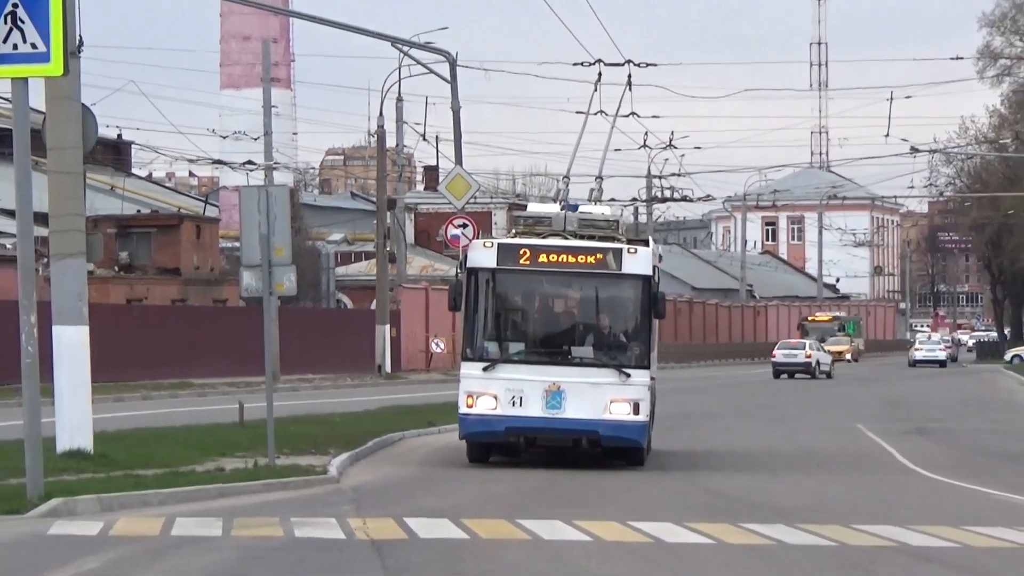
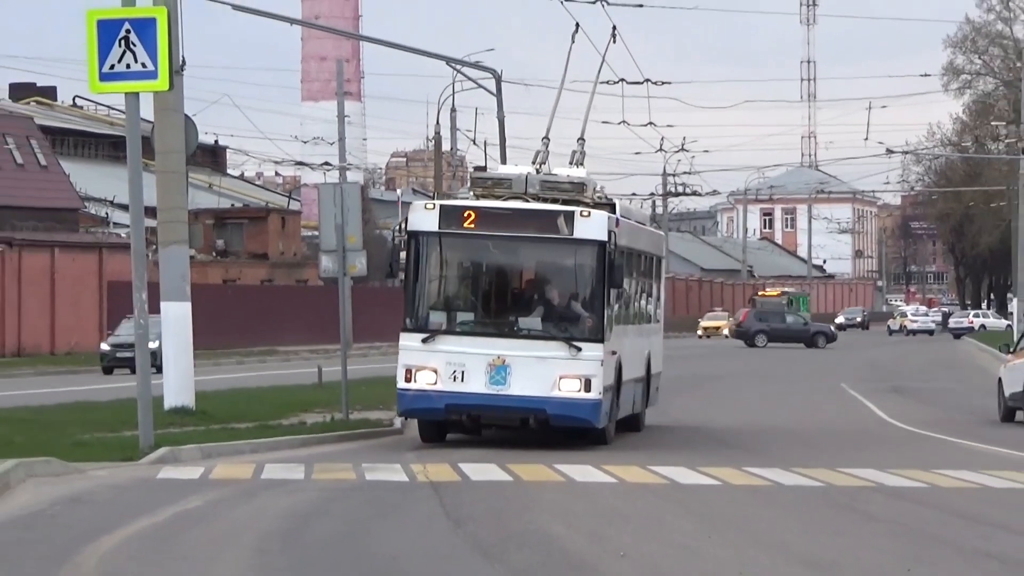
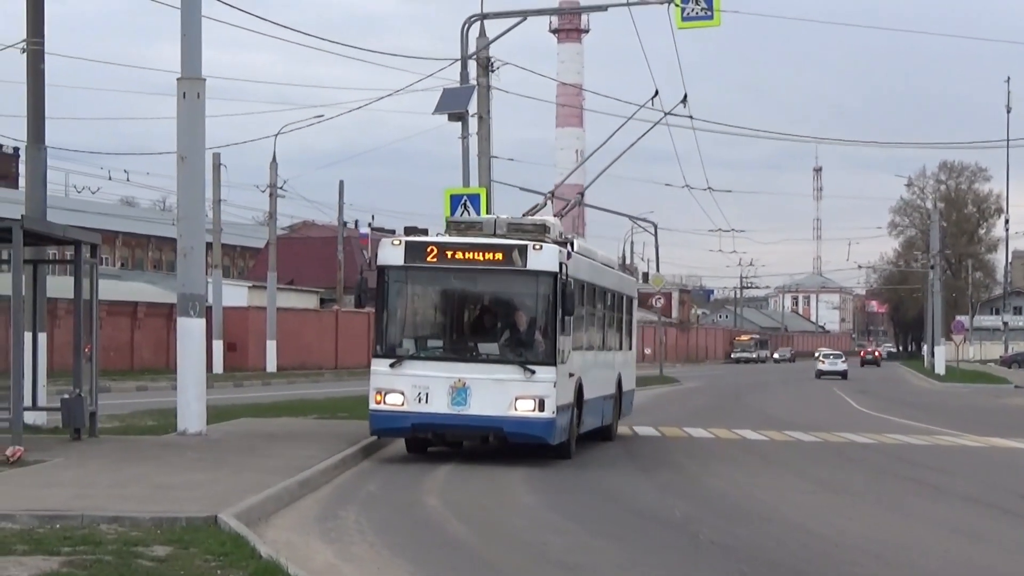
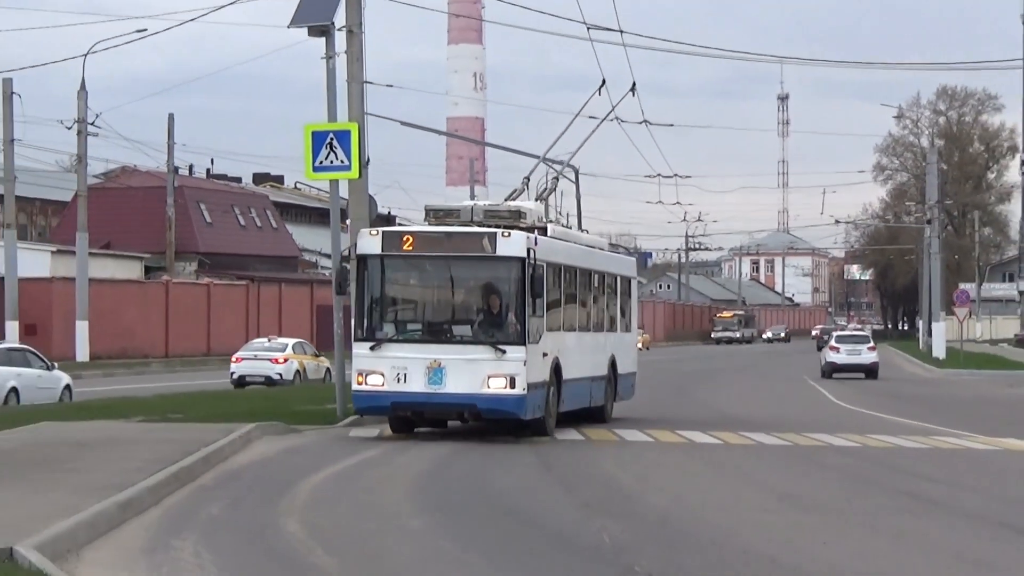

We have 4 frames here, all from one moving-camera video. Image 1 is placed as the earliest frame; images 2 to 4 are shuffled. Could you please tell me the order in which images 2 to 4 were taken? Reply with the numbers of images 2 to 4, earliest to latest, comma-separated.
2, 4, 3
